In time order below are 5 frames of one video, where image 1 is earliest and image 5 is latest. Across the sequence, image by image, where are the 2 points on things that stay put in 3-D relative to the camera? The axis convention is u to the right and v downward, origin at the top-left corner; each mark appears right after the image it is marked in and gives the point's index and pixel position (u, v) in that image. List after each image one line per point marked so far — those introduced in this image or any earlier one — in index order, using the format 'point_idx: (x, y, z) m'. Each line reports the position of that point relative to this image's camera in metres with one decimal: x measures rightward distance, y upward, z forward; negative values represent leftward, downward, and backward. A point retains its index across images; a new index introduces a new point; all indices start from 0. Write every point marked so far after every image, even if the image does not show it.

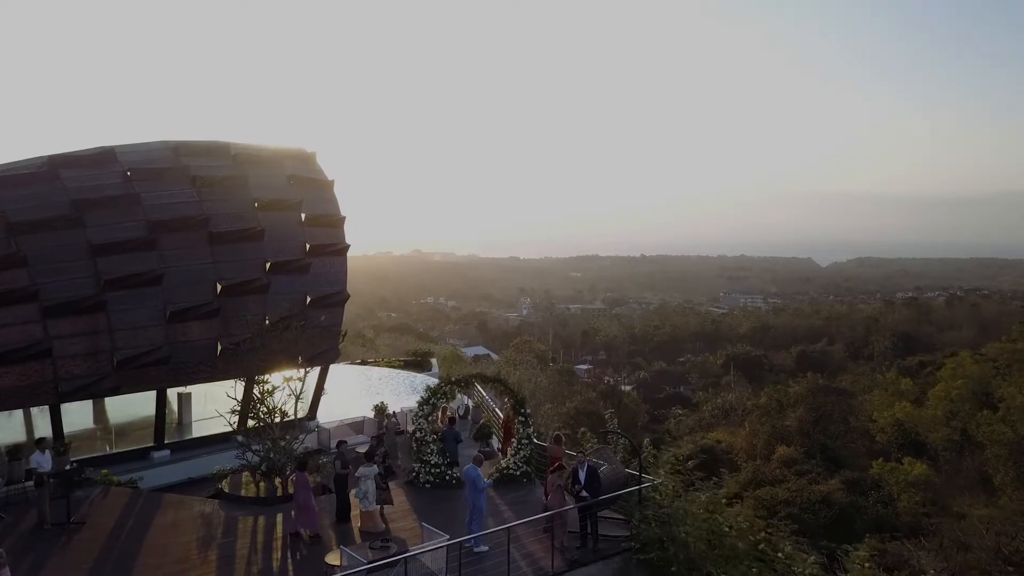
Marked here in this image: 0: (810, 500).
0: (+5.8, -4.1, +12.9) m
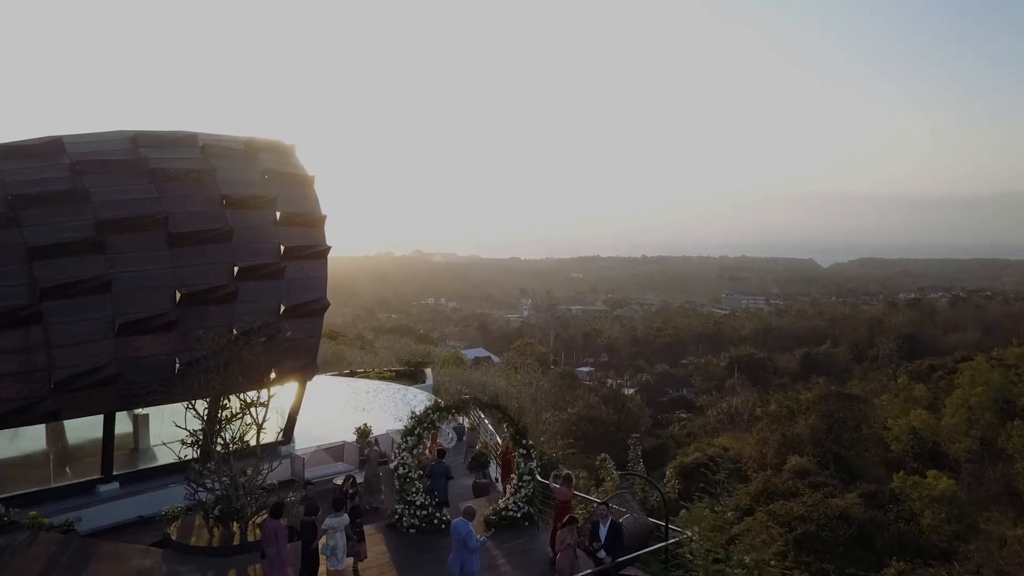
0: (+5.8, -4.2, +12.2) m
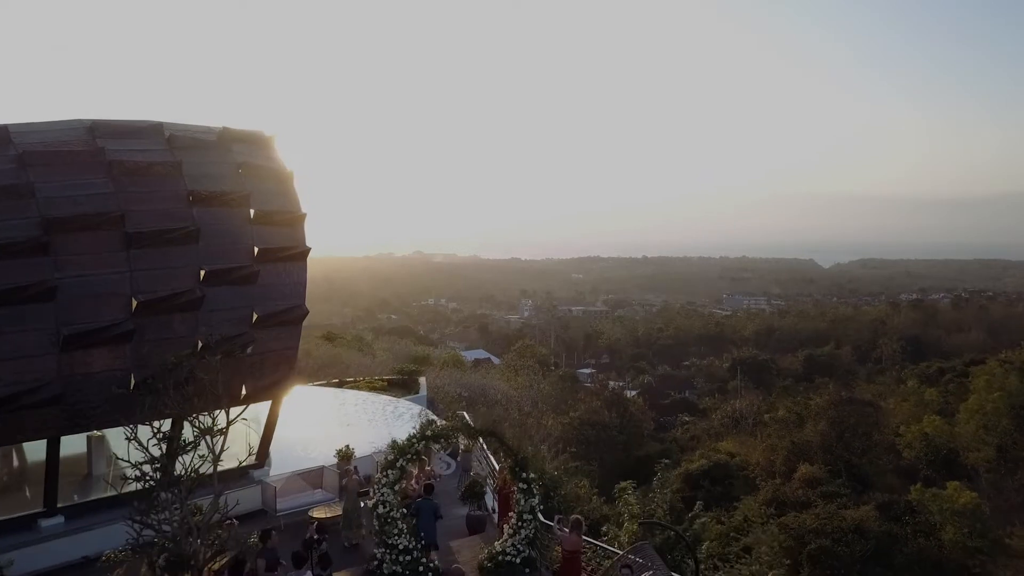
0: (+5.8, -4.3, +11.7) m
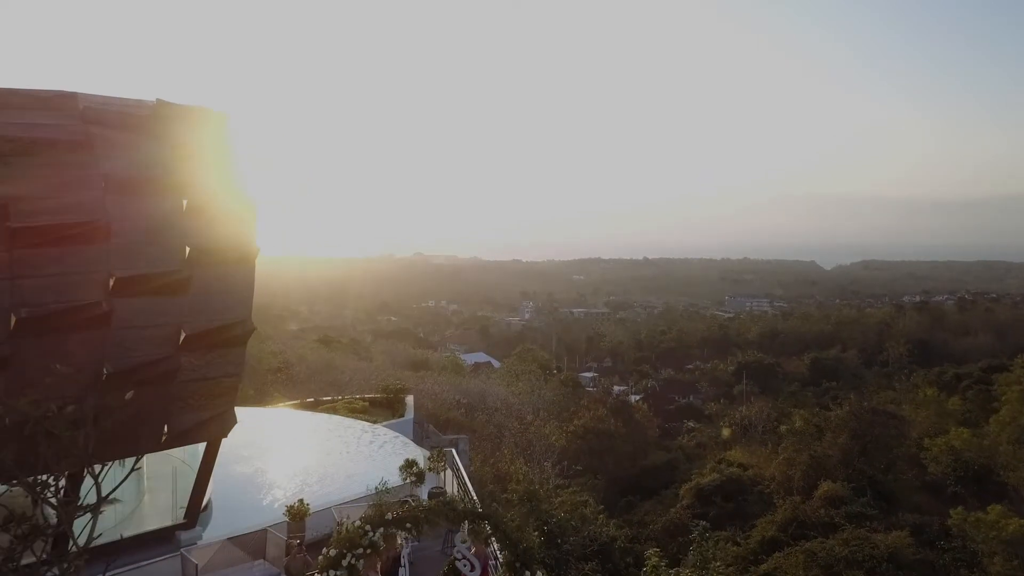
0: (+5.8, -4.3, +10.6) m
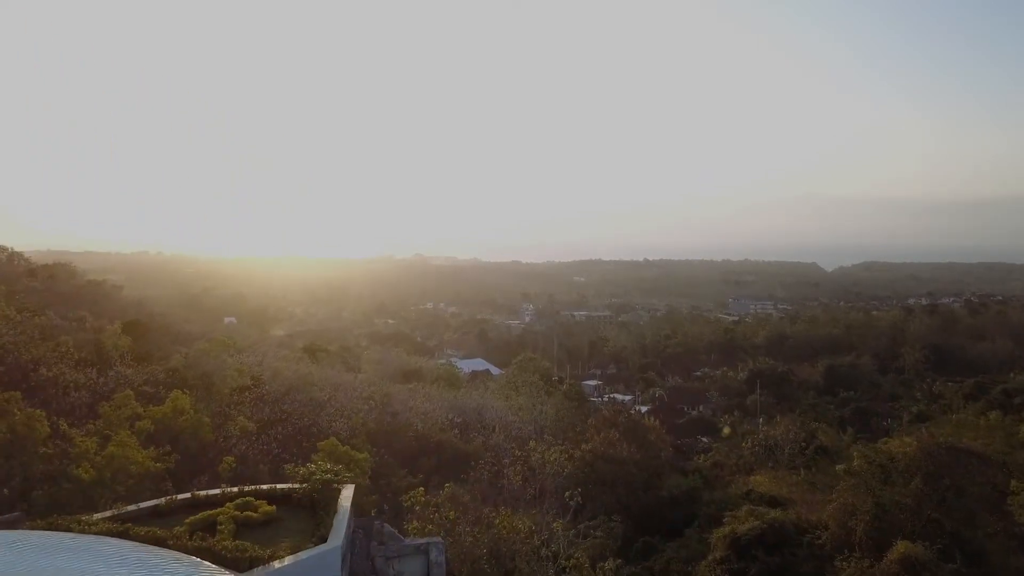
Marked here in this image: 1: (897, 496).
0: (+5.8, -4.6, +7.8) m
1: (+7.6, -4.1, +13.0) m
